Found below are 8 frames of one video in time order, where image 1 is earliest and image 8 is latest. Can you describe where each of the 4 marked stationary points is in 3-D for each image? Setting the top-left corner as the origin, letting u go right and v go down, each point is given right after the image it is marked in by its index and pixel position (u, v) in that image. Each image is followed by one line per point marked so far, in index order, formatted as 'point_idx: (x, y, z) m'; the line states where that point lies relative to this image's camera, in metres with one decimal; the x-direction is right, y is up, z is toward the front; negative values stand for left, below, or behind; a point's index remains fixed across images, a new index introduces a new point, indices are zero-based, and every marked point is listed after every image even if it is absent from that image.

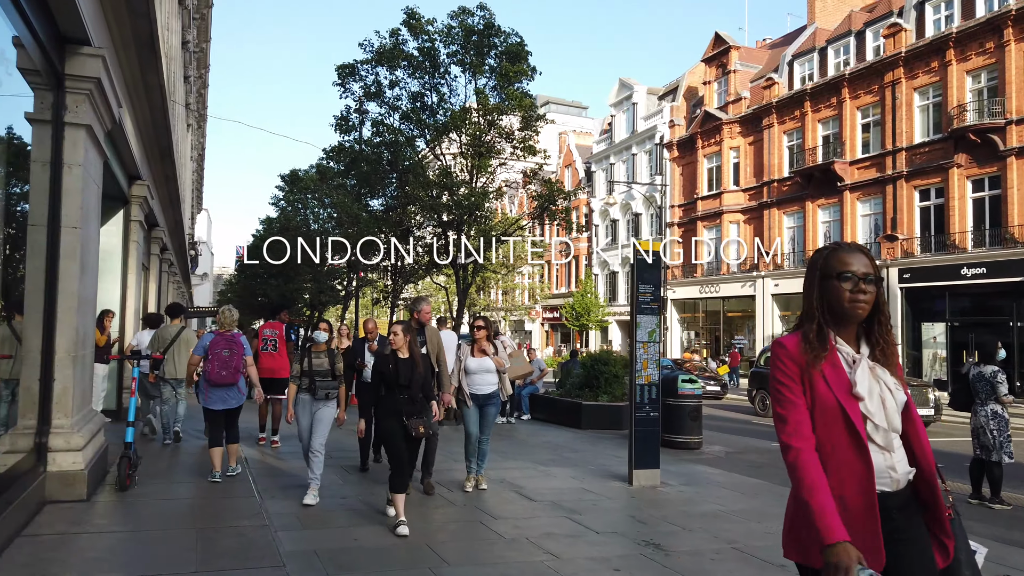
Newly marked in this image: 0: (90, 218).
0: (-4.0, +0.7, +7.5) m
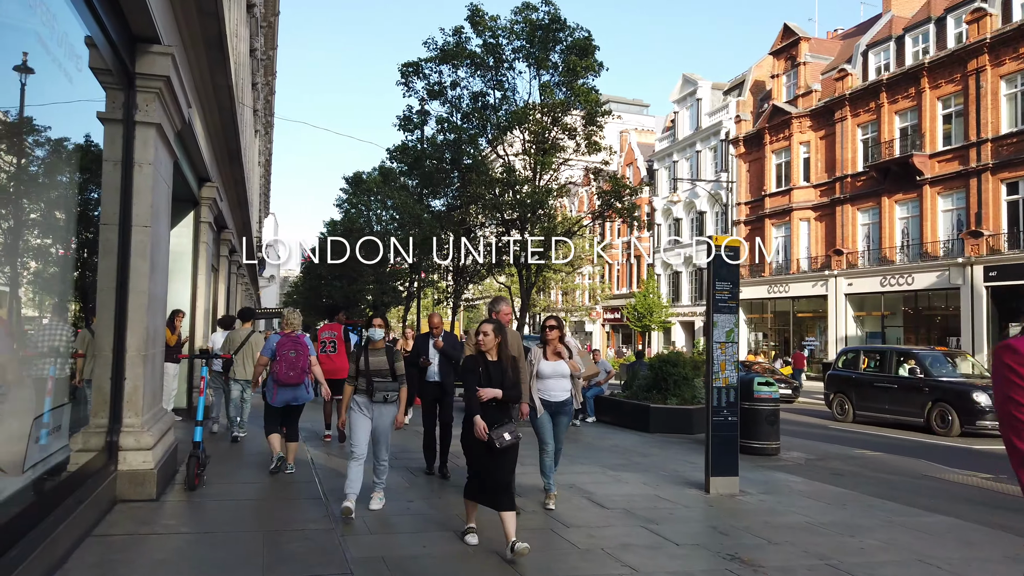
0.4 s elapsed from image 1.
0: (-3.4, +0.7, +7.5) m
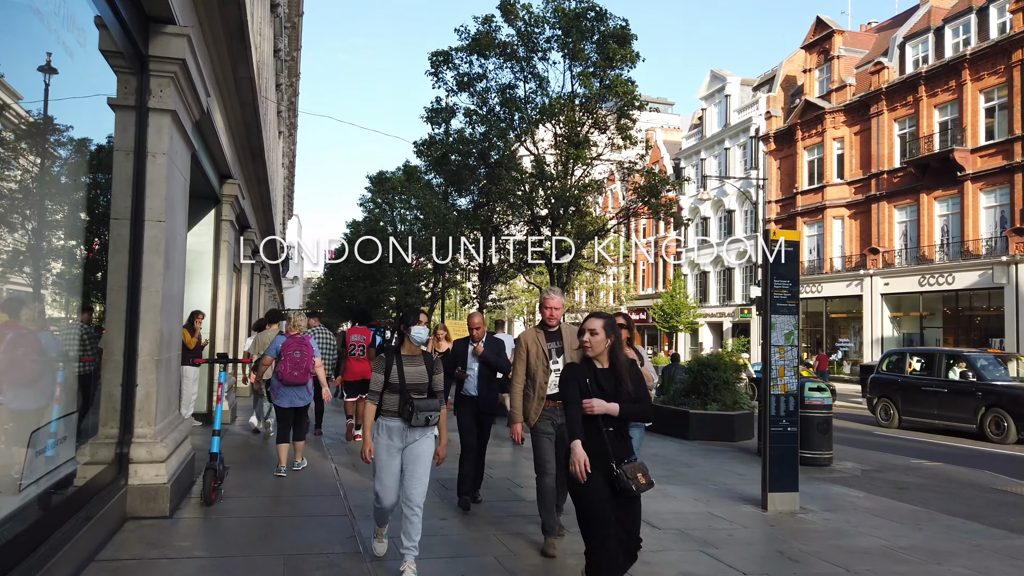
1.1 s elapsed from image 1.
0: (-3.0, +0.7, +7.0) m
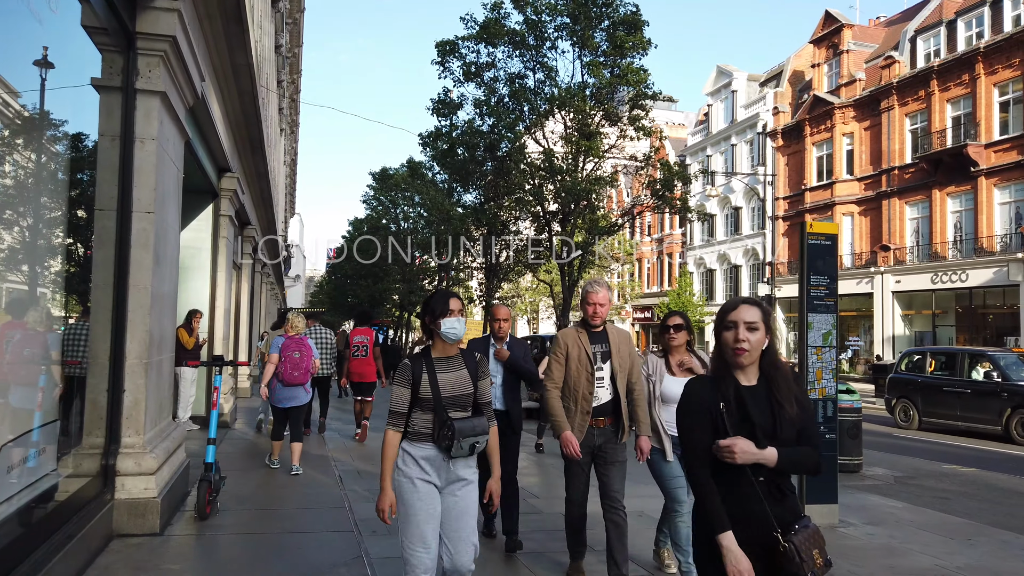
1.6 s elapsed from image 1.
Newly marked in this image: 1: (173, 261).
0: (-2.8, +0.7, +6.5) m
1: (-3.1, +0.2, +7.1) m
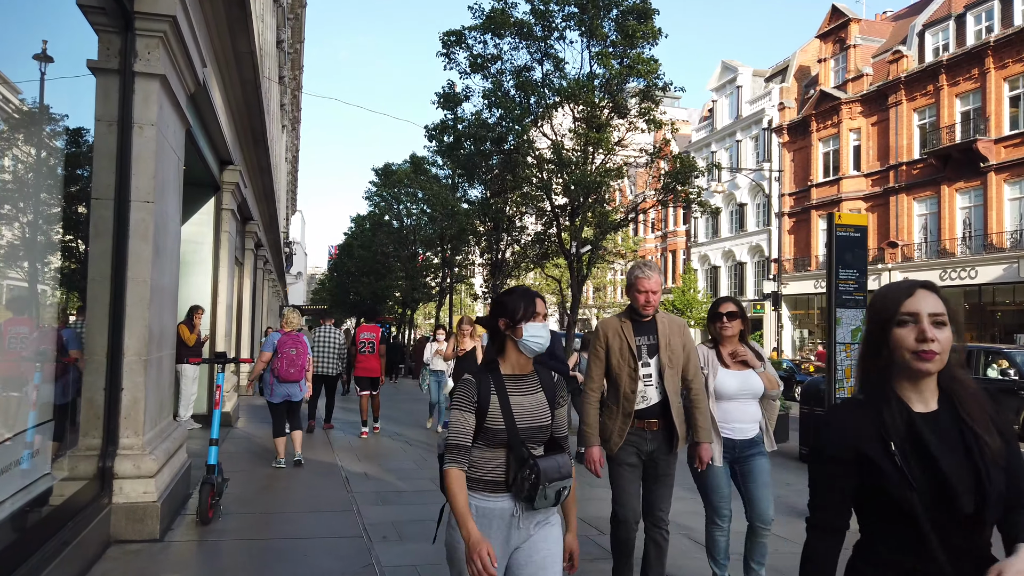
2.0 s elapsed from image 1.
0: (-2.7, +0.8, +6.2) m
1: (-2.9, +0.3, +6.8) m
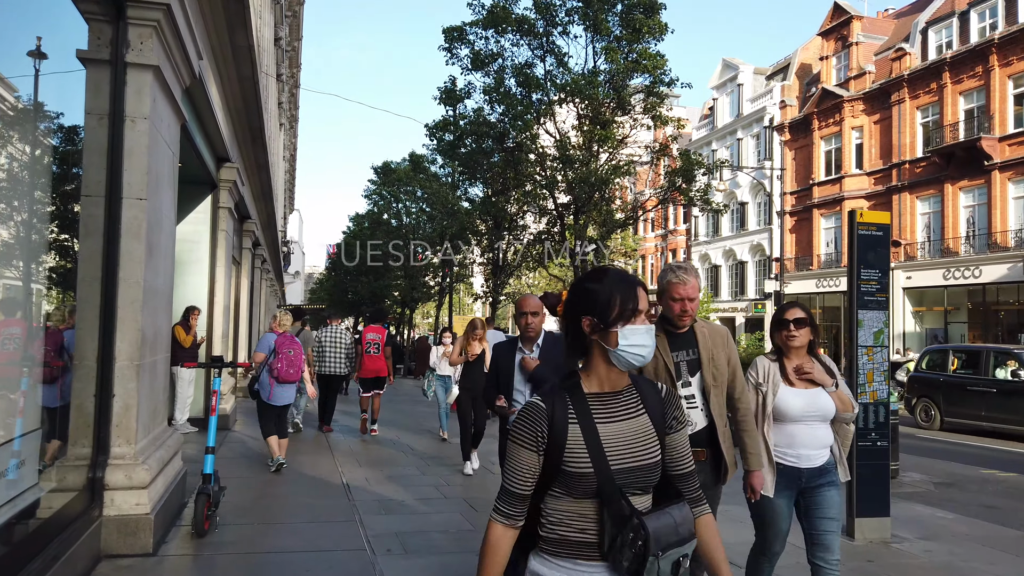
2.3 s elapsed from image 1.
0: (-2.6, +0.8, +5.9) m
1: (-2.9, +0.3, +6.6) m
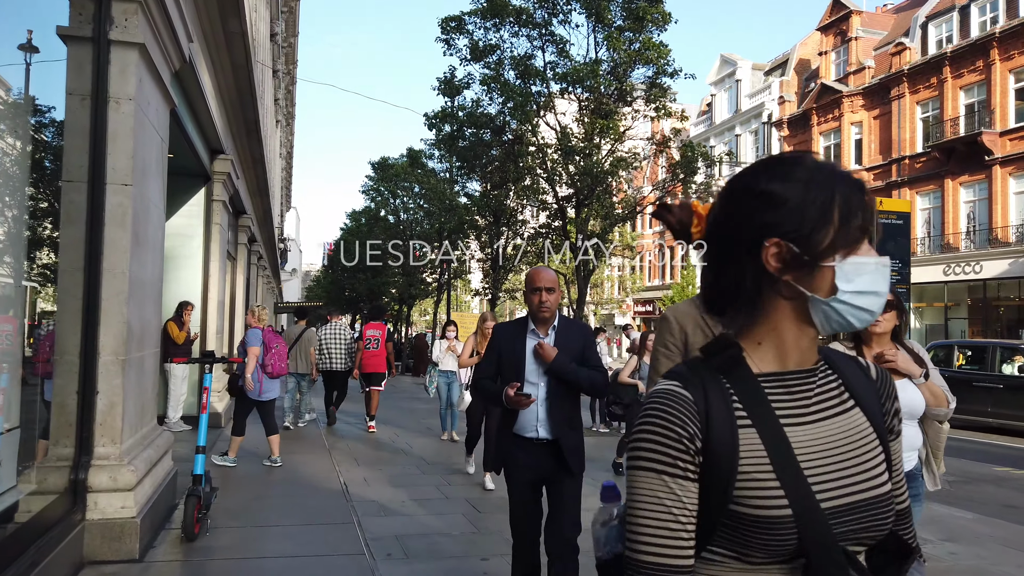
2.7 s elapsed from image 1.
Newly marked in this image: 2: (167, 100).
0: (-2.6, +0.8, +5.6) m
1: (-2.8, +0.3, +6.3) m
2: (-2.8, +1.5, +6.4) m
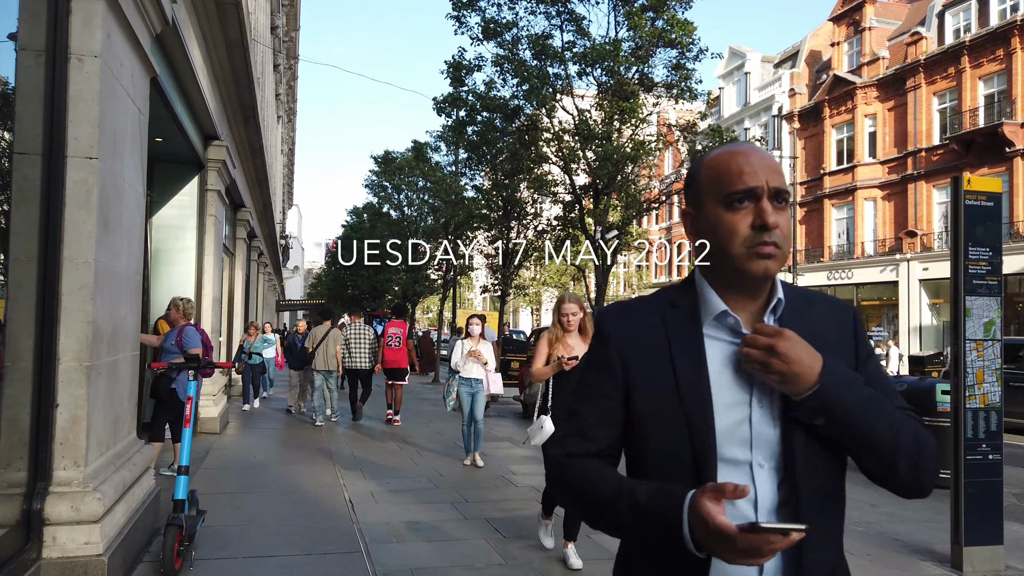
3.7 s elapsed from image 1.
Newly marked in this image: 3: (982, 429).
0: (-2.4, +0.9, +4.8) m
1: (-2.6, +0.4, +5.5) m
2: (-2.6, +1.6, +5.6) m
3: (+3.1, -0.9, +5.3) m
